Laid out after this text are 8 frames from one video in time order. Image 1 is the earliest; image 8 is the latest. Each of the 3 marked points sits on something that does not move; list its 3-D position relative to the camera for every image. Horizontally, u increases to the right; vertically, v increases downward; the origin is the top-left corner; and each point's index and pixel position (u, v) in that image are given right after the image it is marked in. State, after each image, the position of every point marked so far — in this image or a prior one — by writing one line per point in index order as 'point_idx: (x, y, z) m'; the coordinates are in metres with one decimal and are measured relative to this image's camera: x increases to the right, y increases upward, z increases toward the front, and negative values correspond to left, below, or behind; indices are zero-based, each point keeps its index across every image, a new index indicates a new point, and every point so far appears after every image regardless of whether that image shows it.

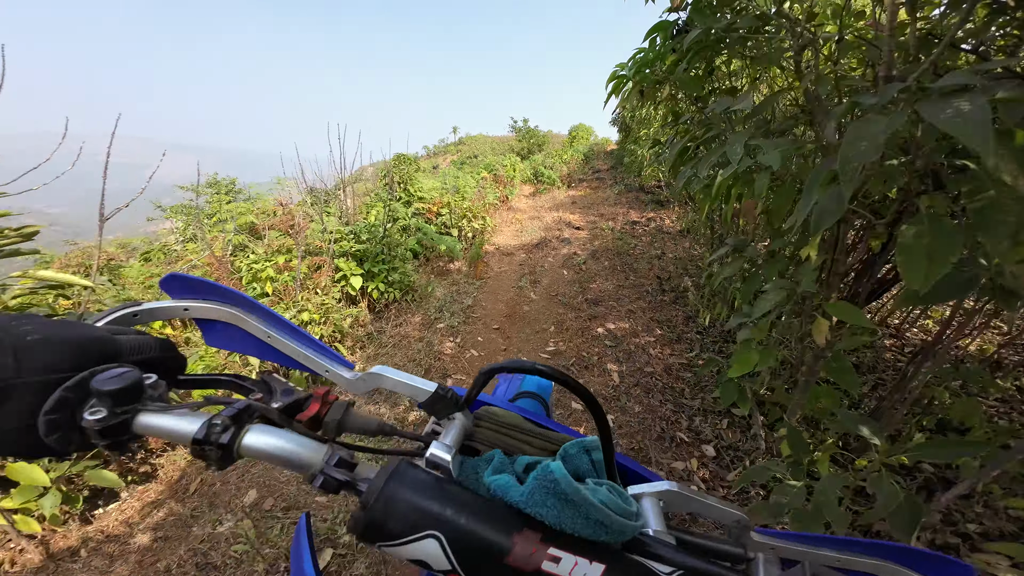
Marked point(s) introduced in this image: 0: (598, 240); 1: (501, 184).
0: (+1.3, +0.8, +6.1) m
1: (-0.2, +2.7, +10.3) m
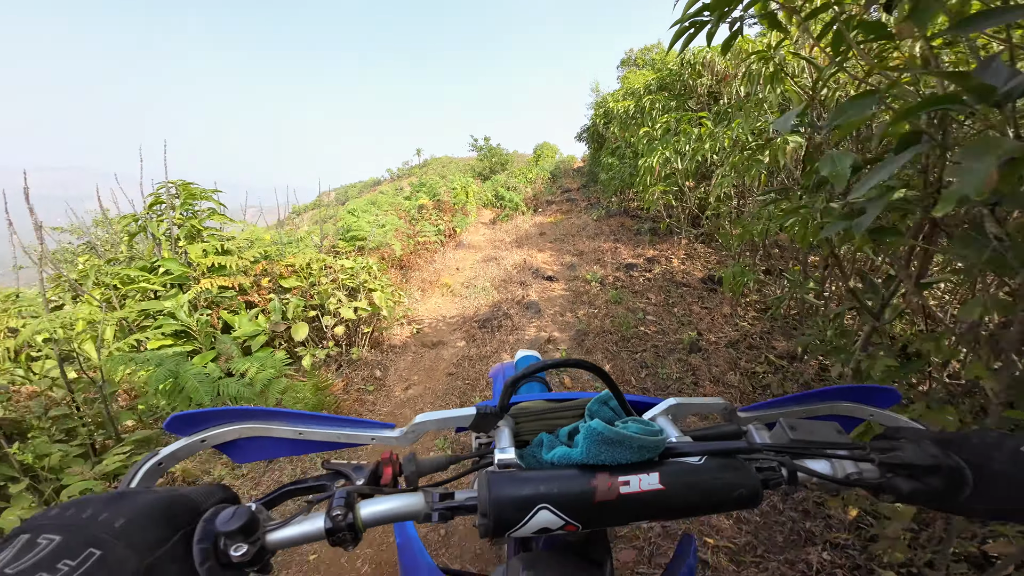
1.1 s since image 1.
0: (+0.7, -0.1, +3.9) m
1: (-1.2, +1.6, +8.0) m
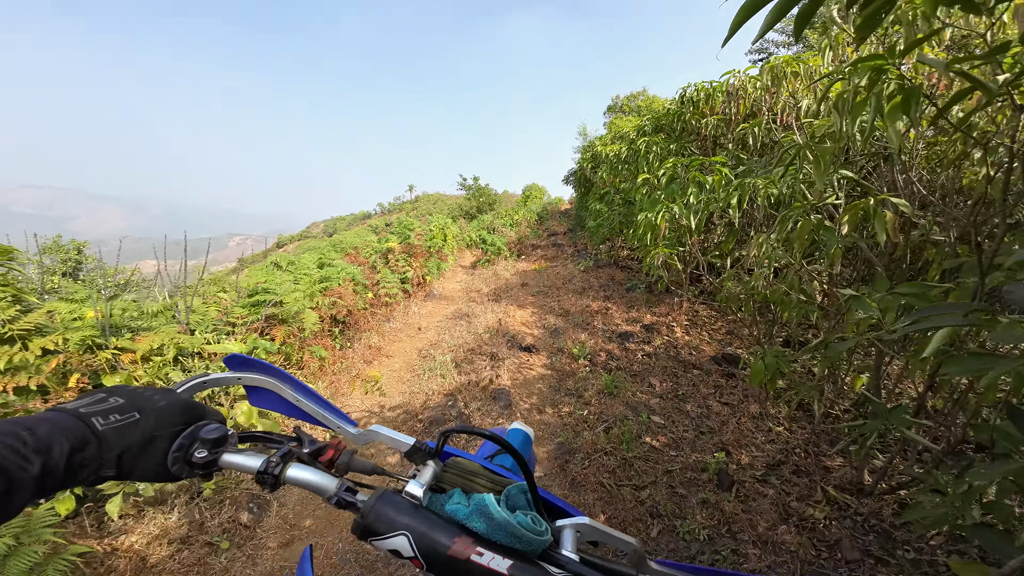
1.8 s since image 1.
0: (+0.4, -0.7, +3.0) m
1: (-1.6, +0.6, +7.2) m
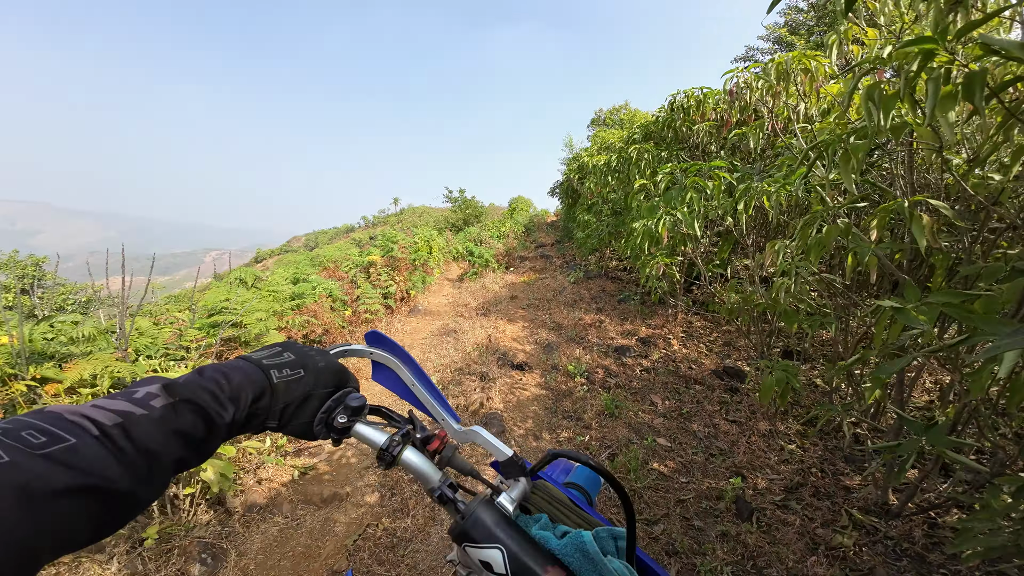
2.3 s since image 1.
0: (+0.4, -0.8, +2.8) m
1: (-1.8, +0.4, +7.0) m
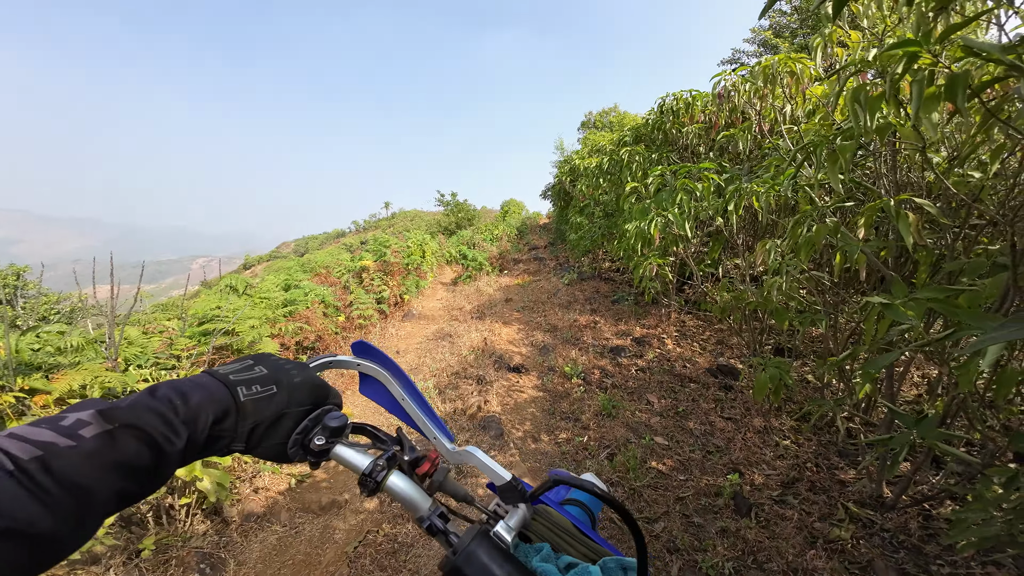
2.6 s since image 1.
0: (+0.4, -0.8, +2.8) m
1: (-1.9, +0.3, +6.9) m
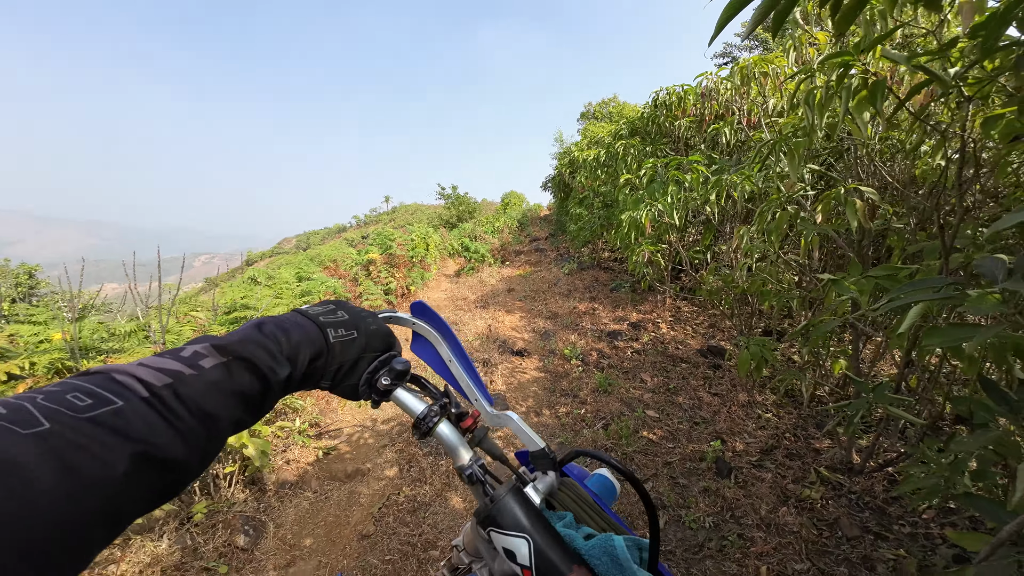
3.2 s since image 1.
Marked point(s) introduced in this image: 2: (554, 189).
0: (+0.4, -0.7, +3.1) m
1: (-1.9, +0.4, +7.2) m
2: (+1.1, +2.7, +10.7) m
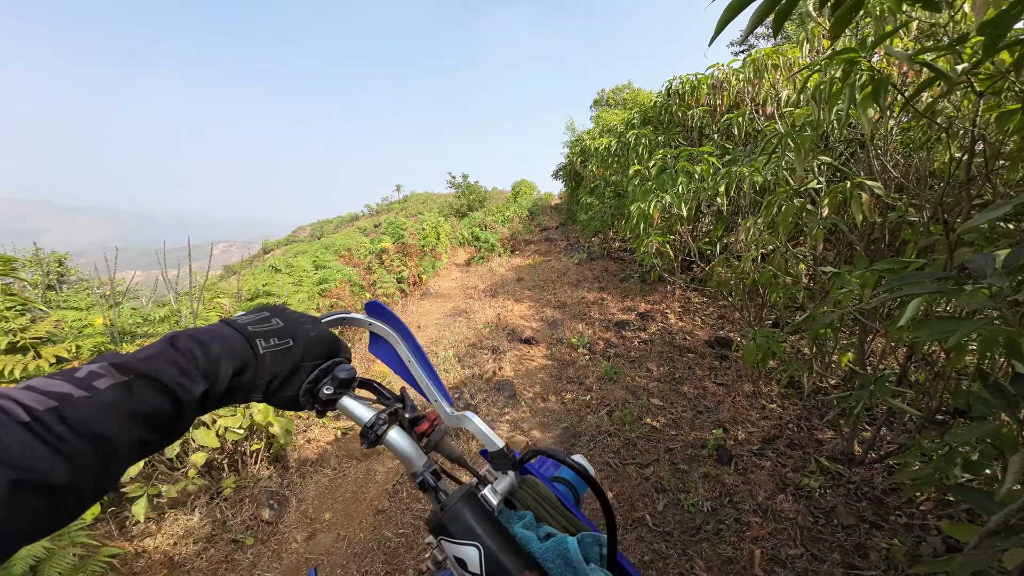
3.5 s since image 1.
0: (+0.5, -0.7, +3.1) m
1: (-1.7, +0.6, +7.3) m
2: (+1.4, +3.0, +10.6) m
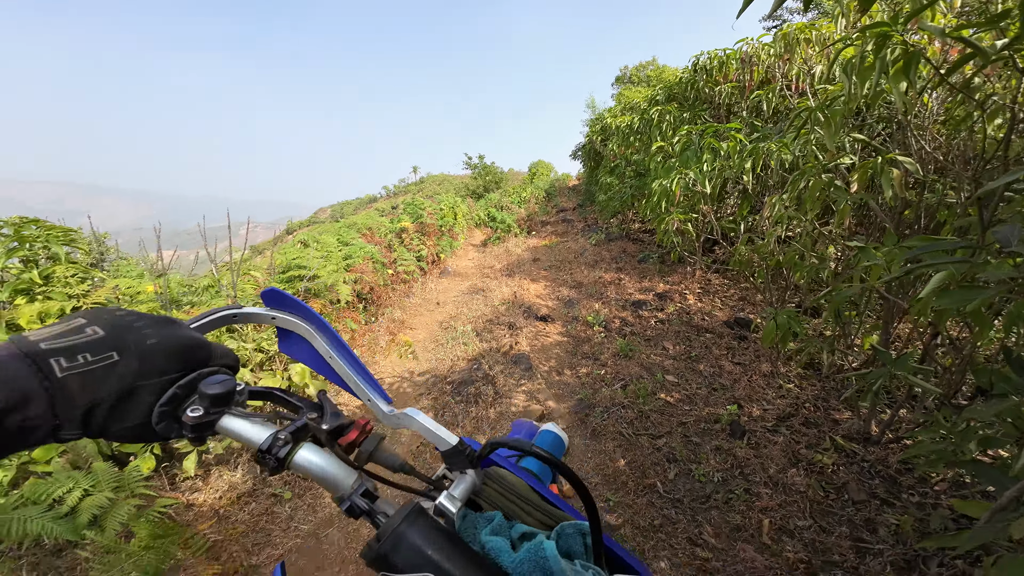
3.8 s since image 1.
0: (+0.6, -0.5, +3.2) m
1: (-1.4, +1.0, +7.3) m
2: (+1.9, +3.4, +10.5) m
